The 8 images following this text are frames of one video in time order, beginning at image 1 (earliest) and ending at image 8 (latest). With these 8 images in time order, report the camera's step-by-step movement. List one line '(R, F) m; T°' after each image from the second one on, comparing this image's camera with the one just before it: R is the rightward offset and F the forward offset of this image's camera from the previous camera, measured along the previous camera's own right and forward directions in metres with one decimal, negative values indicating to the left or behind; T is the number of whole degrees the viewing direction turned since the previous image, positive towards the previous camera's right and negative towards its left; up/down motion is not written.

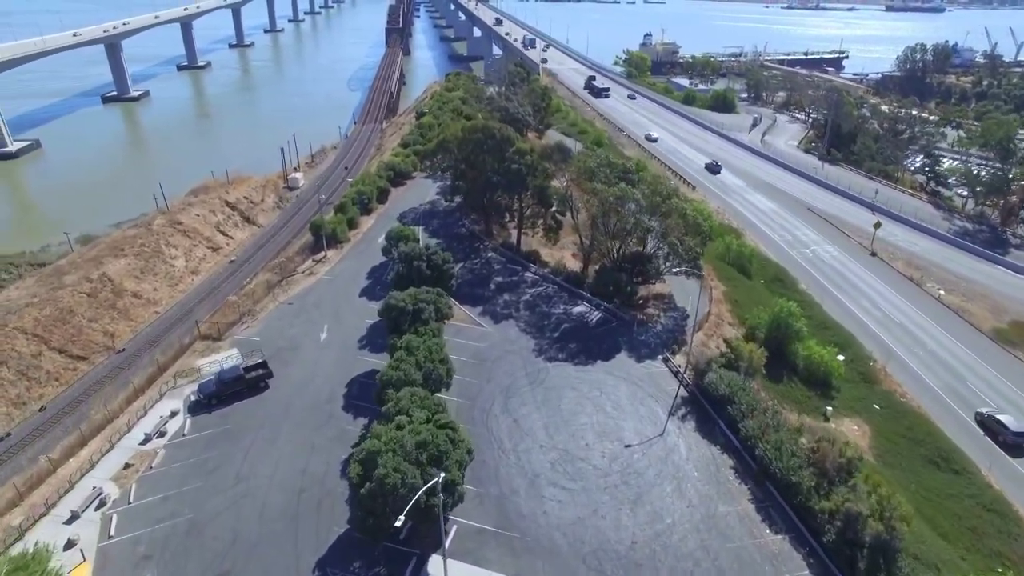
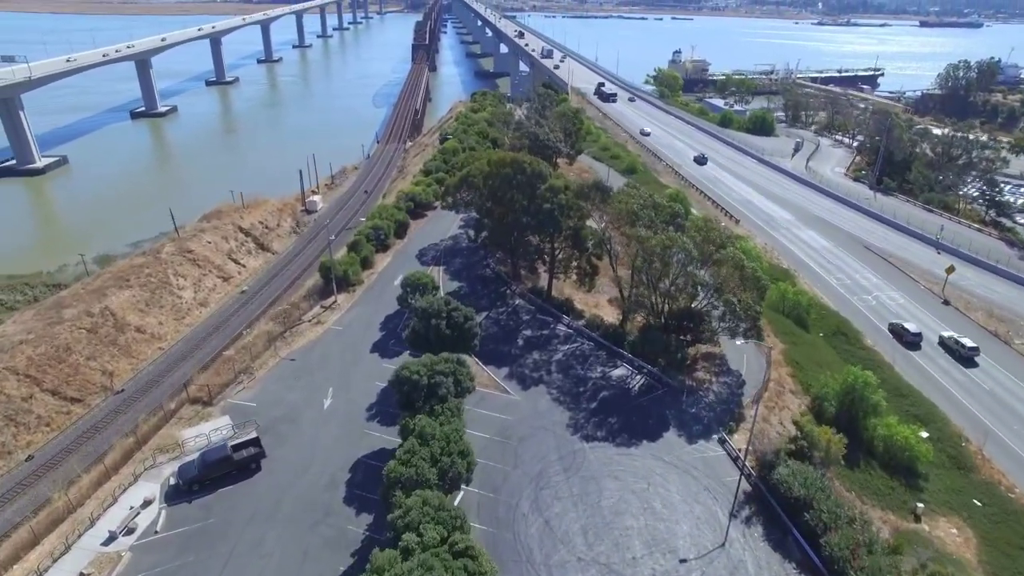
(-0.4, +3.3) m; -2°
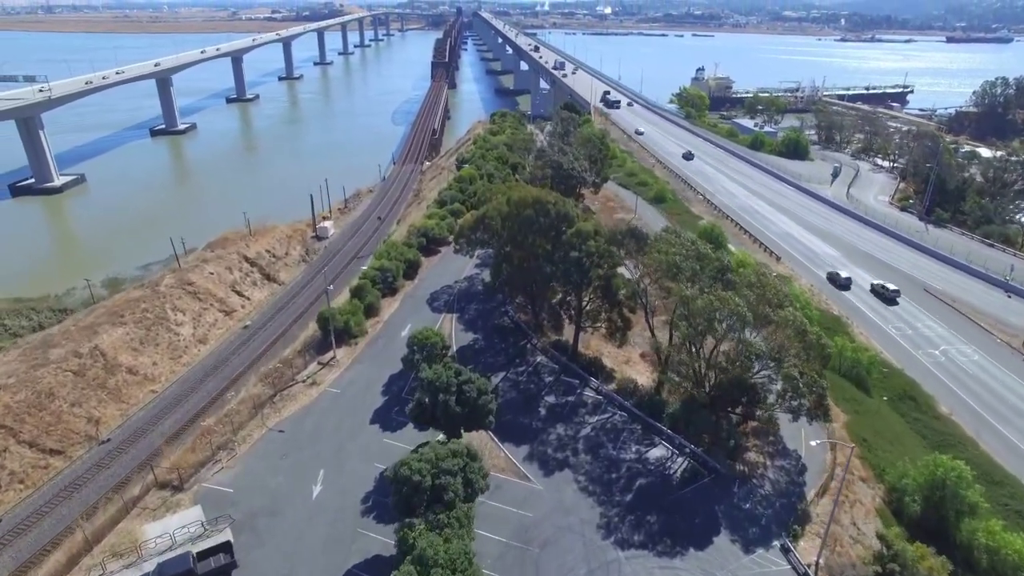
(-0.1, +3.3) m; -2°
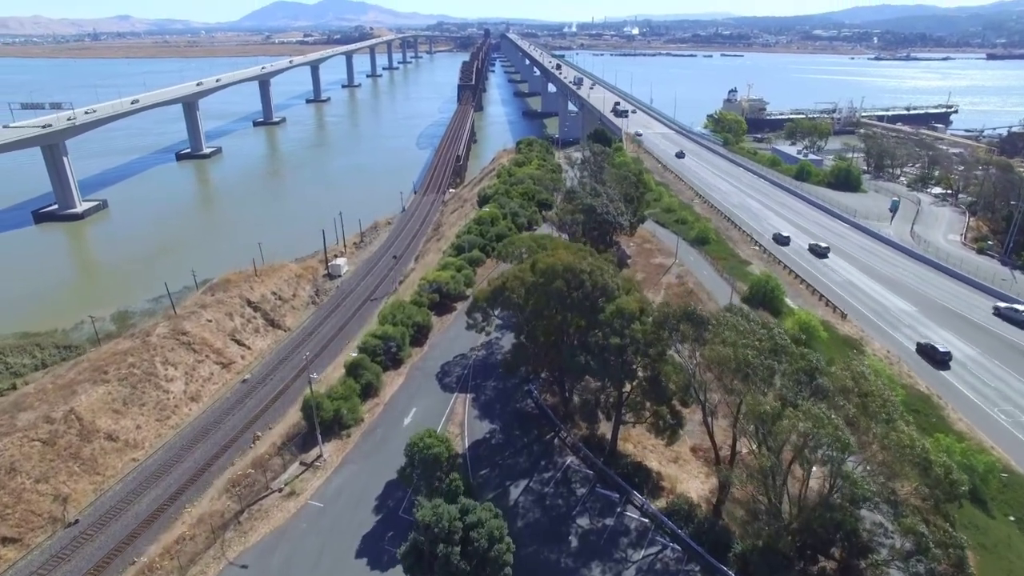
(0.0, +4.6) m; -2°
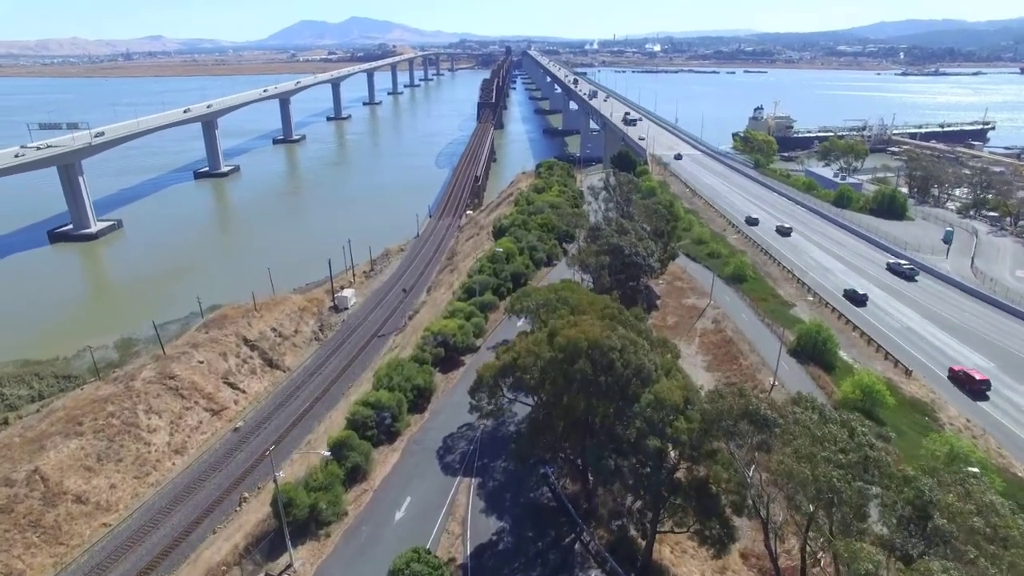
(+0.2, +3.8) m; -2°
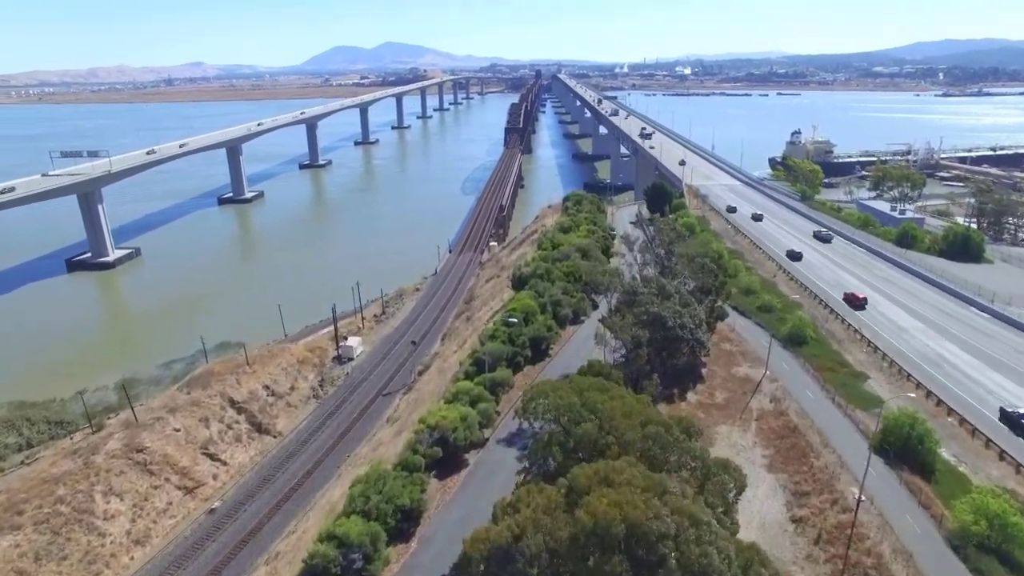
(+0.5, +5.3) m; -3°
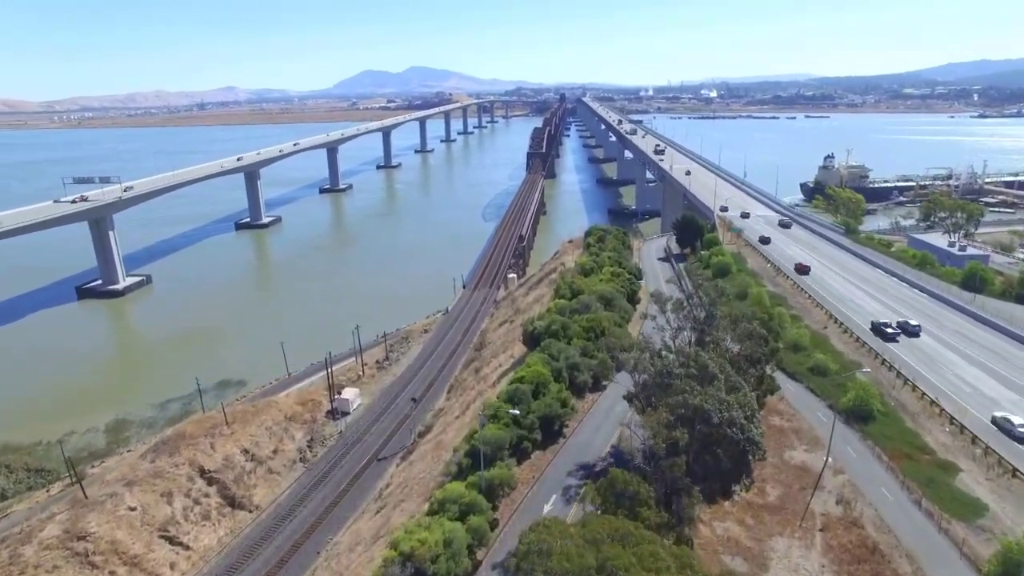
(+0.7, +5.0) m; -2°
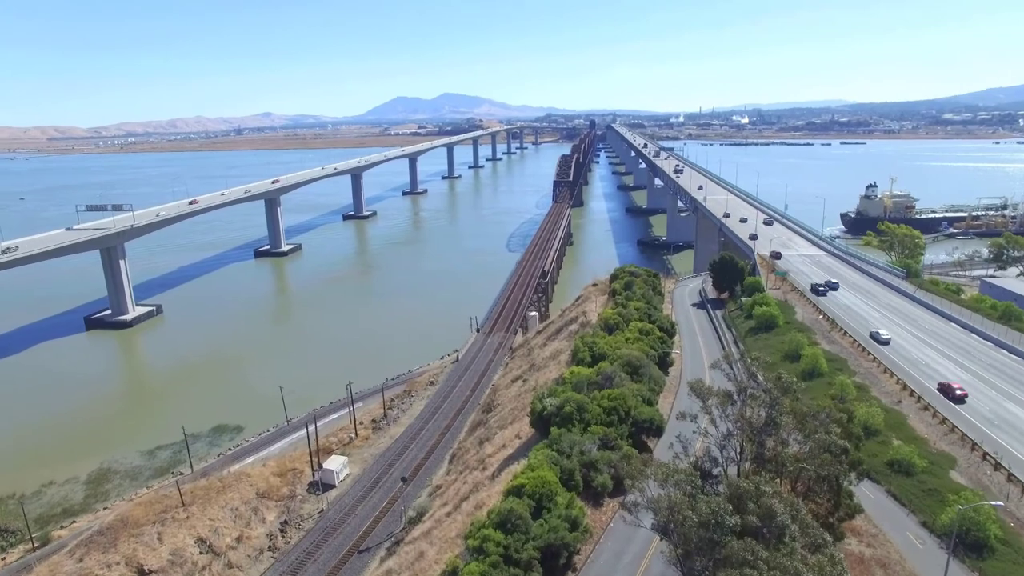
(+1.1, +5.9) m; -3°
